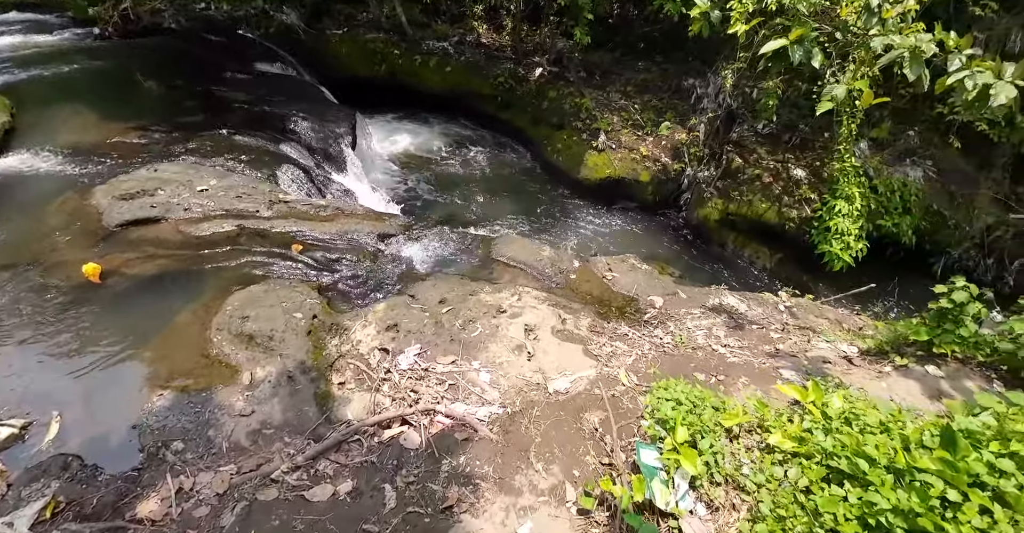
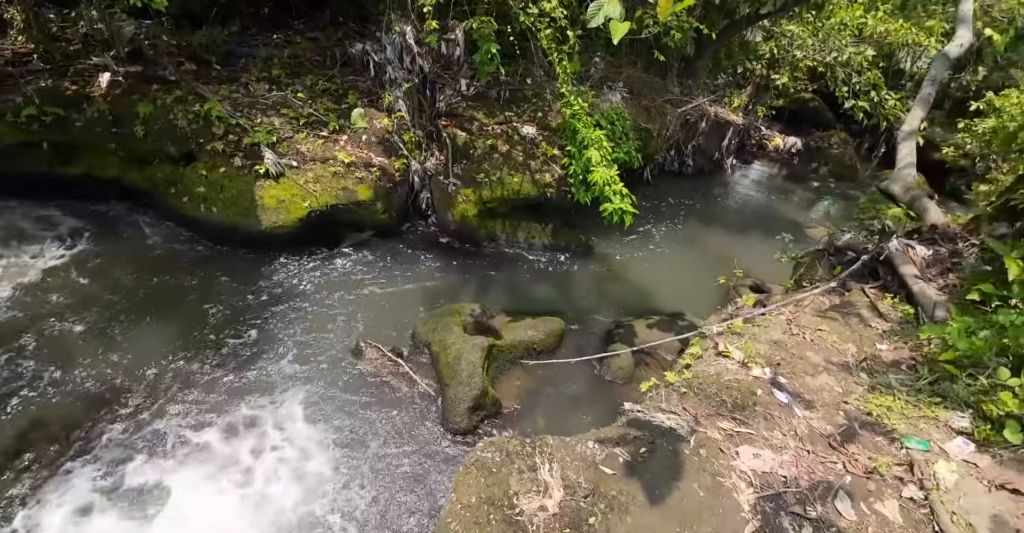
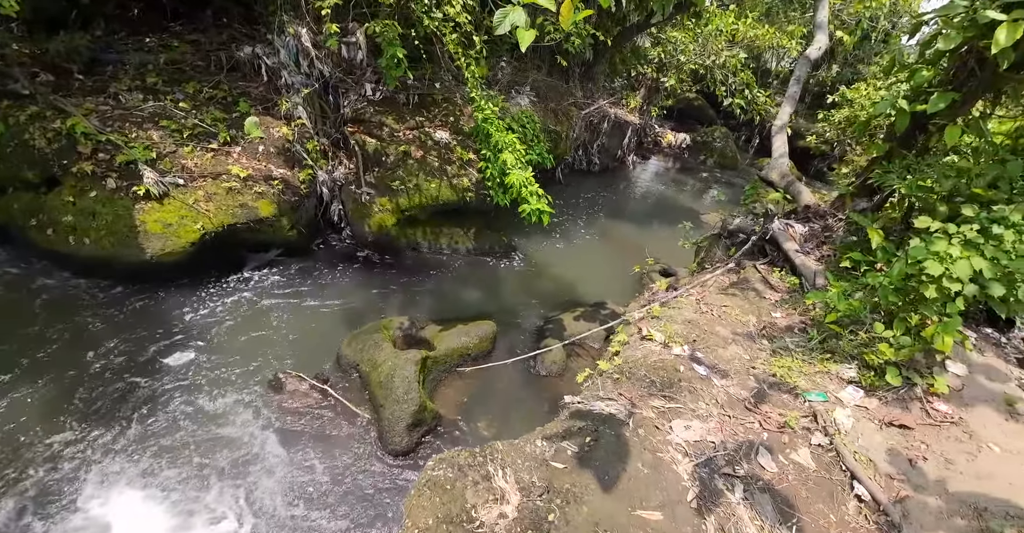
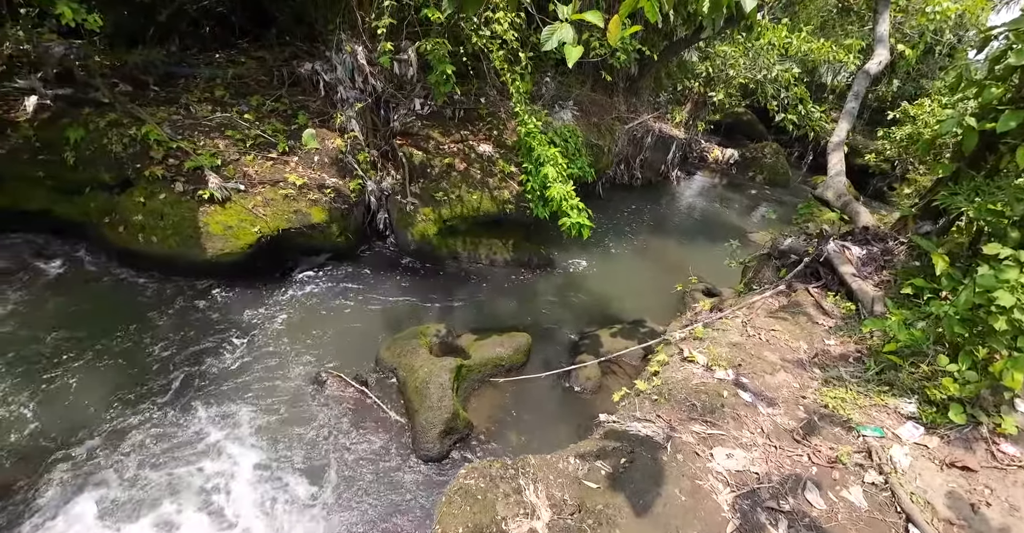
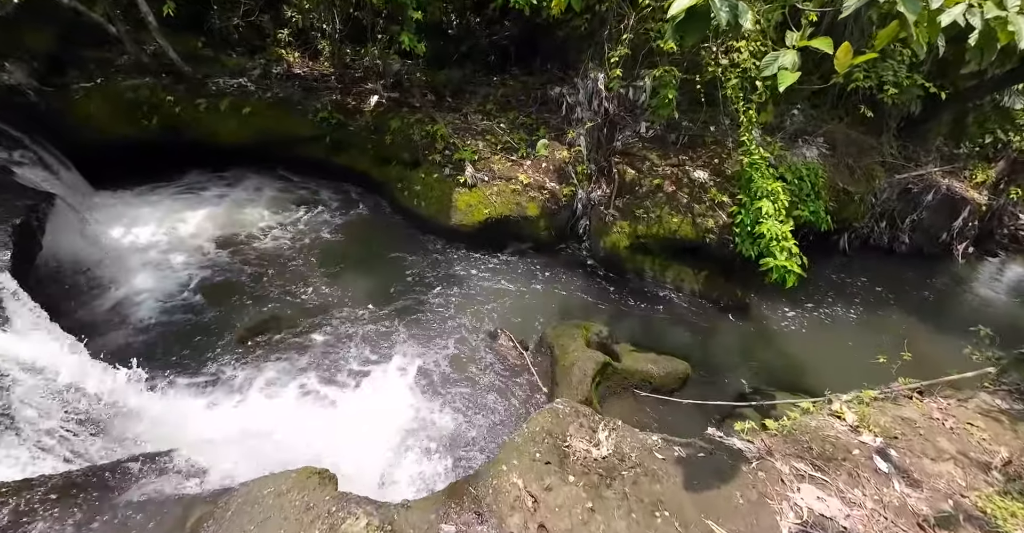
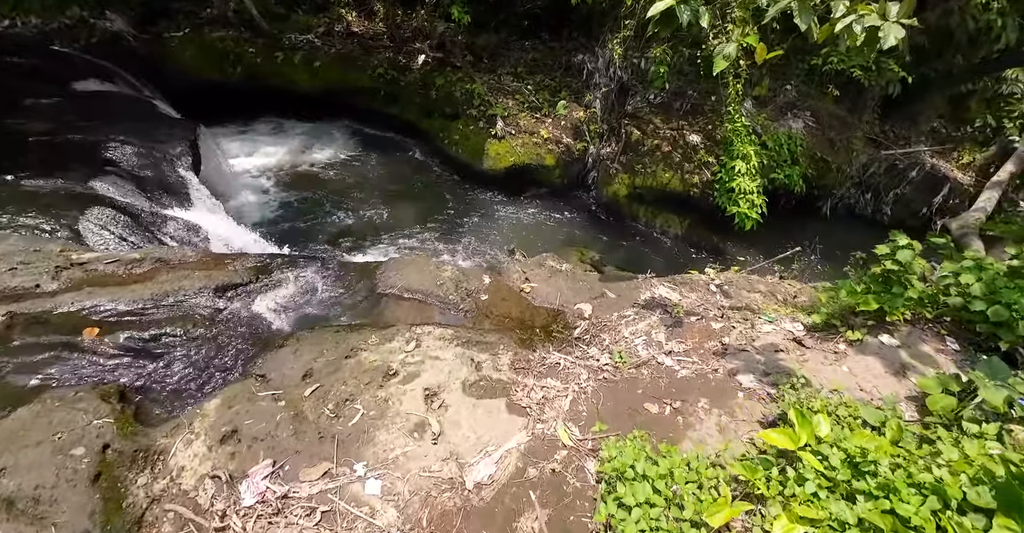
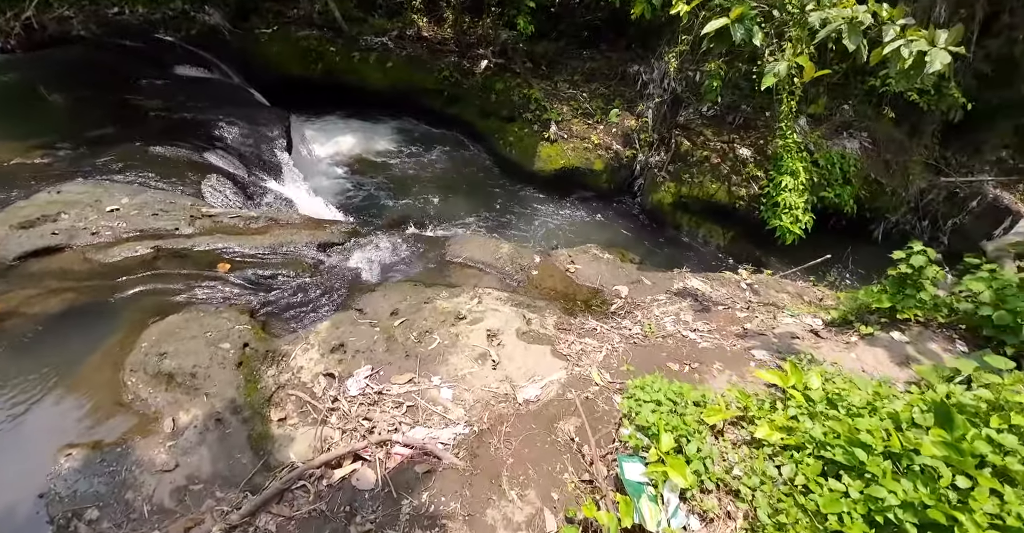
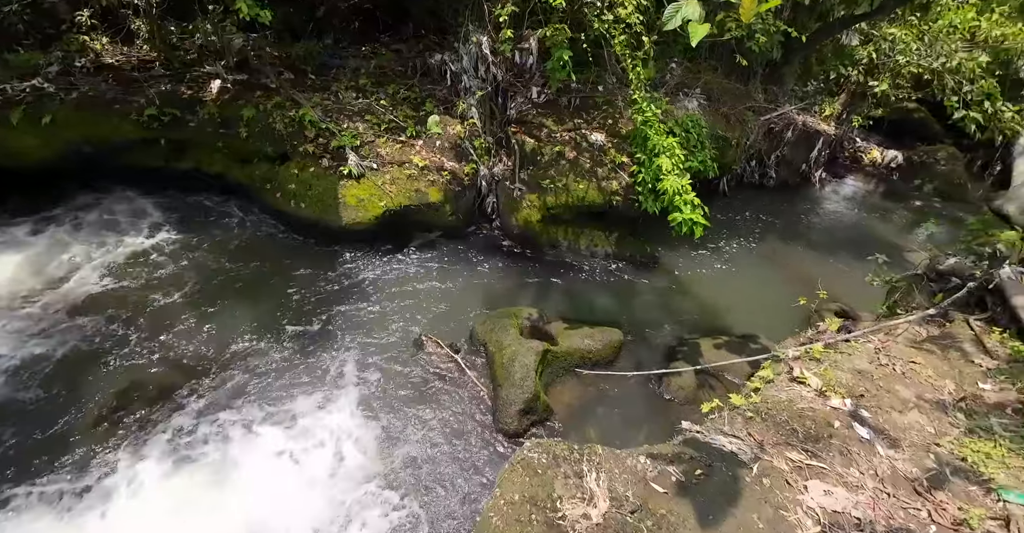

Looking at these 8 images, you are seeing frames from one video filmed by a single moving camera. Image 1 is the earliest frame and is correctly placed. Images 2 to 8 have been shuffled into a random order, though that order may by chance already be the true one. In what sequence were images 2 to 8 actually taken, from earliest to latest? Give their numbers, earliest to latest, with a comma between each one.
7, 6, 5, 8, 2, 3, 4
